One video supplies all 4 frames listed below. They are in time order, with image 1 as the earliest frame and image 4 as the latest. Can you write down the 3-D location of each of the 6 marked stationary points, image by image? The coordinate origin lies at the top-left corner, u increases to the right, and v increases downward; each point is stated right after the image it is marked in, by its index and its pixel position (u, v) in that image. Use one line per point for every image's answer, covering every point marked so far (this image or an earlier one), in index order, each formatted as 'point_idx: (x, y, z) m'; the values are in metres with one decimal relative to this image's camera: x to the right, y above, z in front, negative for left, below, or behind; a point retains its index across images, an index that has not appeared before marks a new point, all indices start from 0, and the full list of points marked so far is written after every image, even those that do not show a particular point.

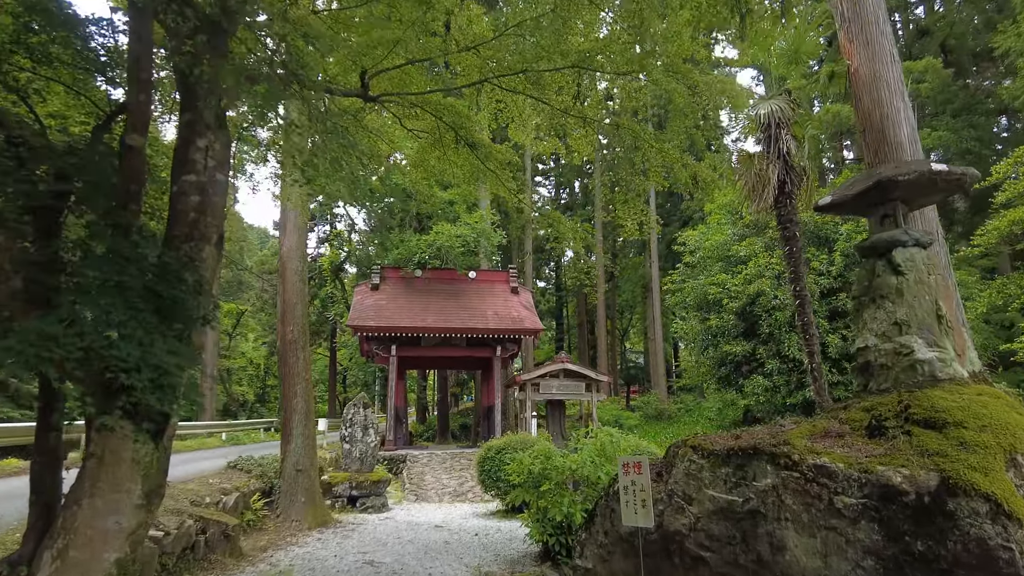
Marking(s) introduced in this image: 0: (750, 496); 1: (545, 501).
0: (+1.4, -1.2, +3.4) m
1: (+0.3, -2.1, +5.6) m
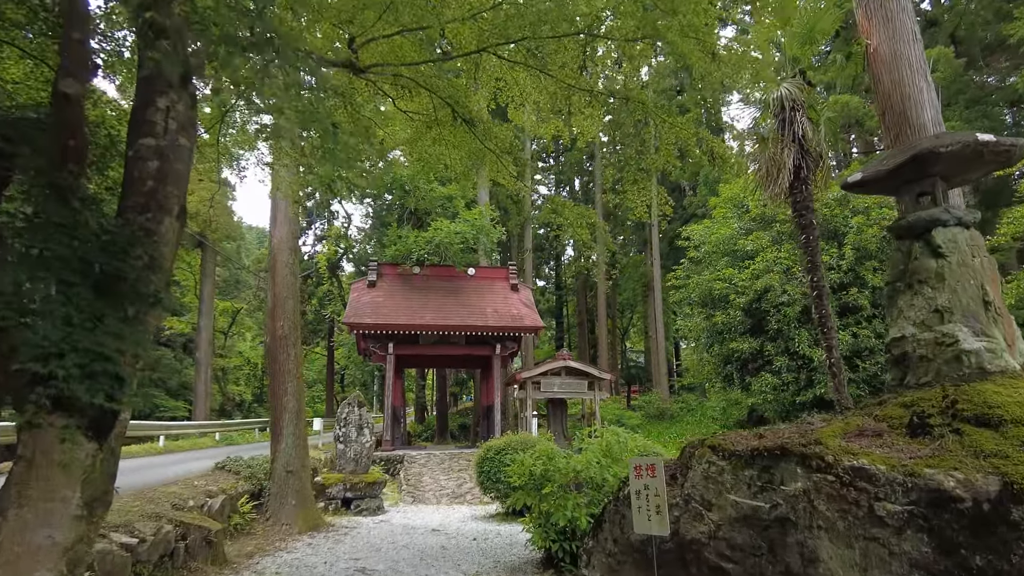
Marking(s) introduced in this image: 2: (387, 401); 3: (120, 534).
0: (+1.4, -1.1, +3.1) m
1: (+0.3, -2.0, +5.3) m
2: (-3.3, -2.9, +15.0) m
3: (-3.0, -1.9, +4.4) m
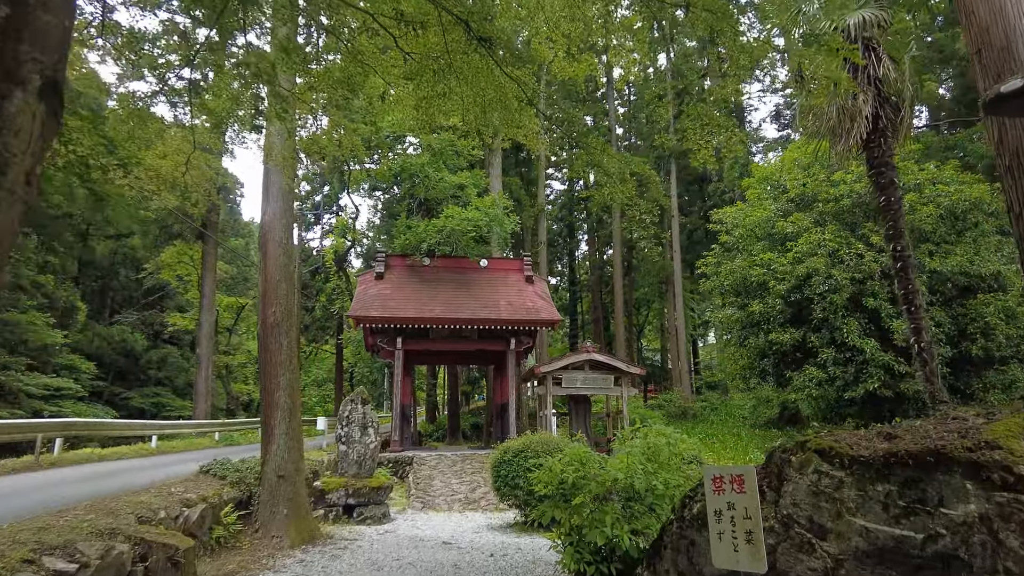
0: (+1.6, -0.9, +2.1) m
1: (+0.5, -1.8, +4.4) m
2: (-2.9, -2.7, +14.1) m
3: (-2.8, -1.7, +3.6) m
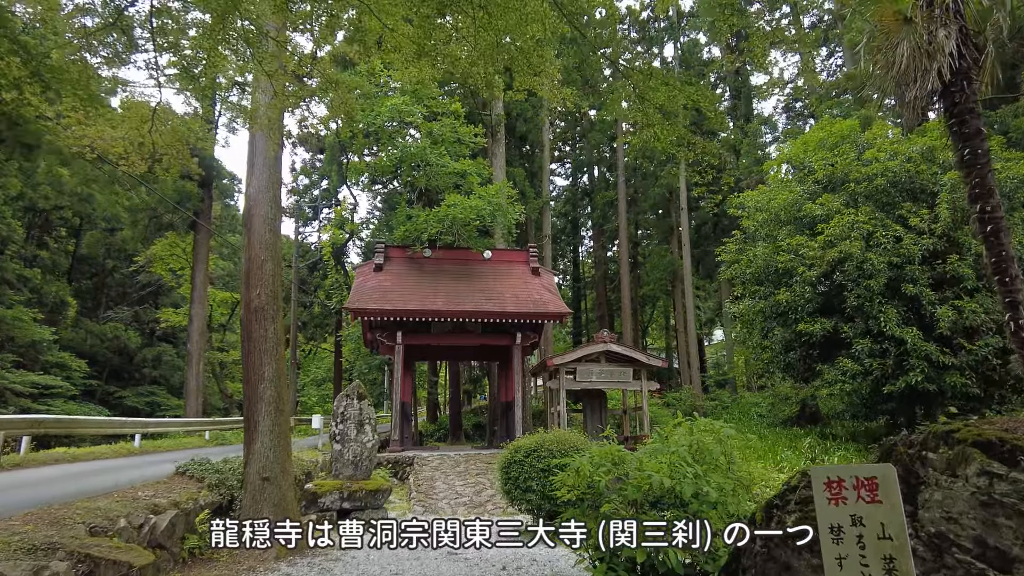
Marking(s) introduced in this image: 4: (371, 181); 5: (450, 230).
0: (+1.7, -0.7, +1.4) m
1: (+0.7, -1.6, +3.7) m
2: (-2.7, -2.5, +13.4) m
3: (-2.7, -1.4, +2.8) m
4: (-4.6, +3.5, +18.5) m
5: (-1.7, +1.6, +15.8) m
